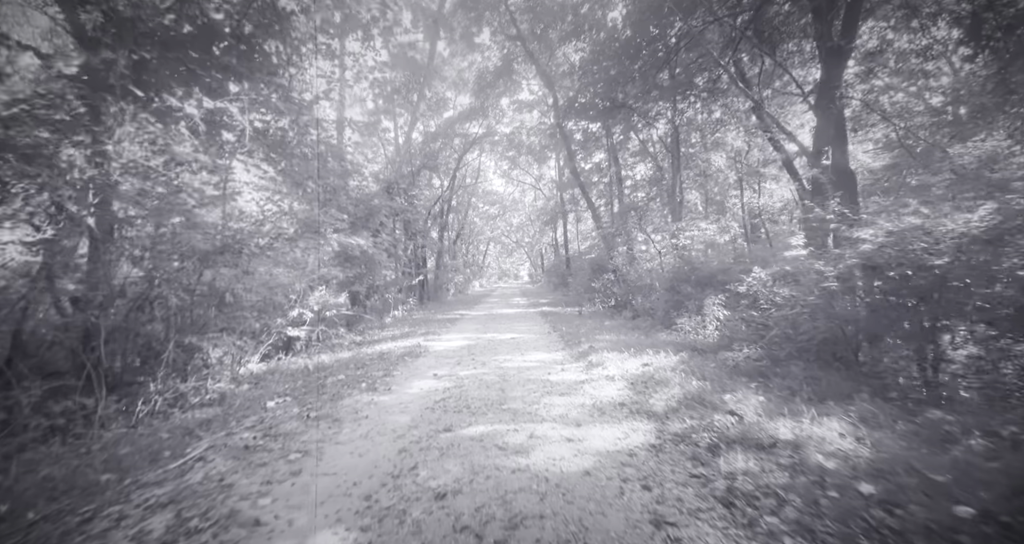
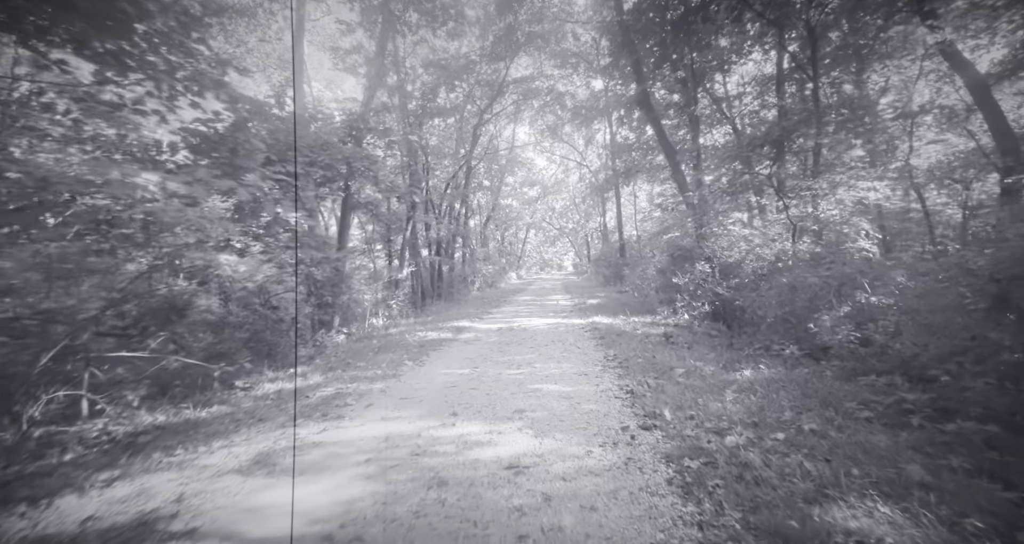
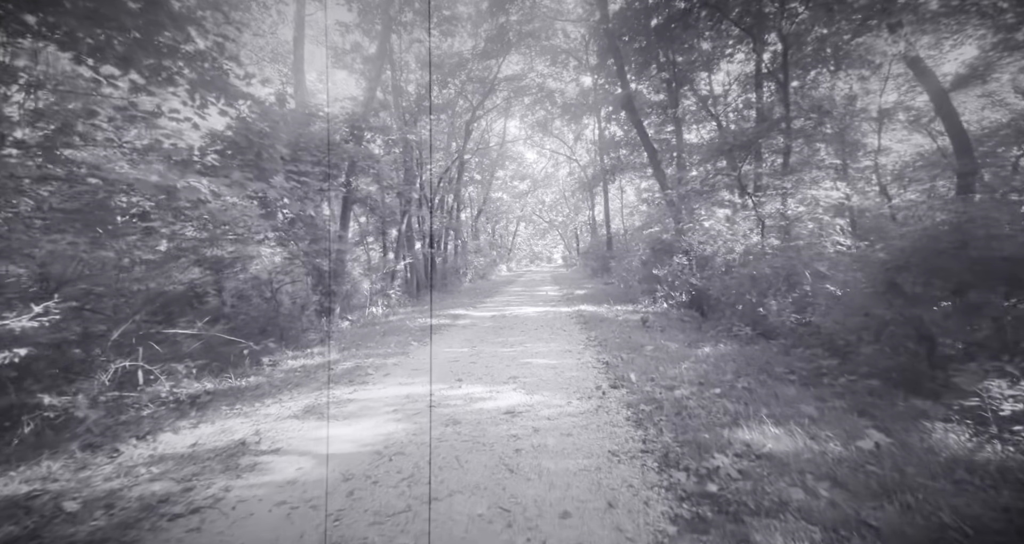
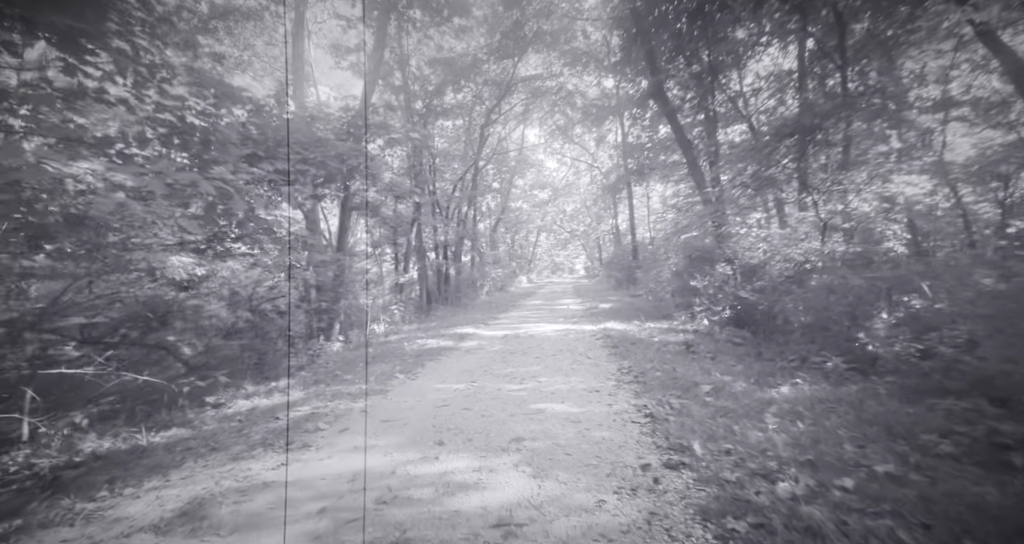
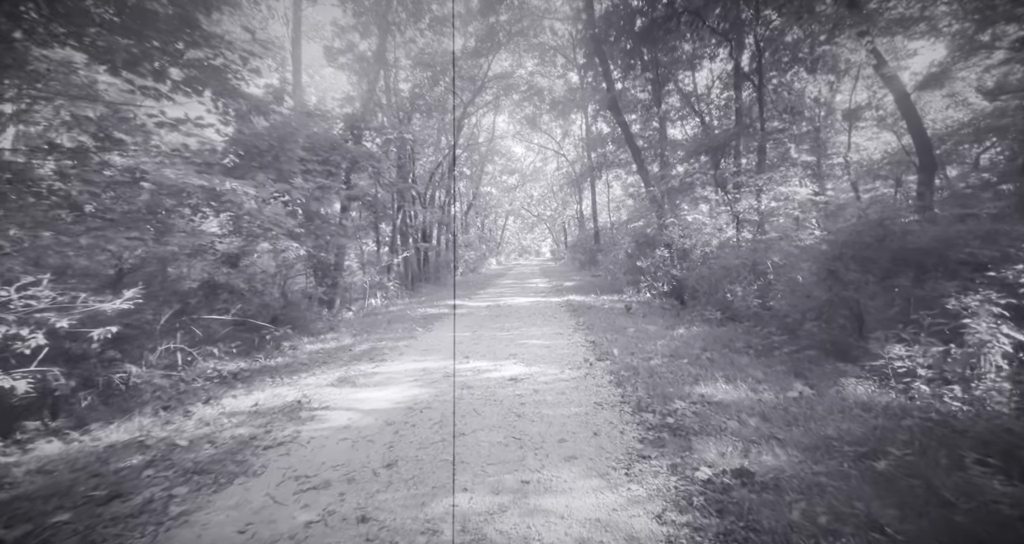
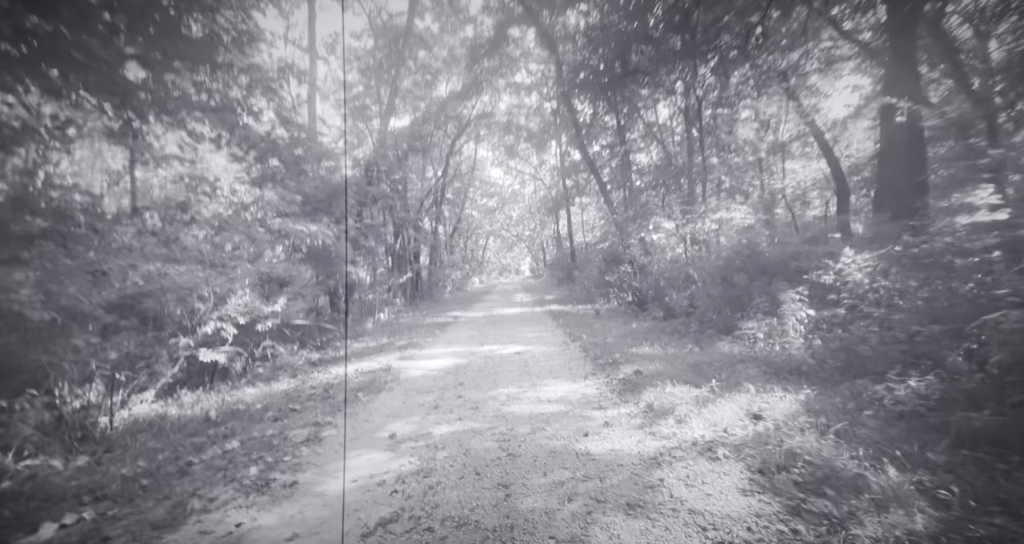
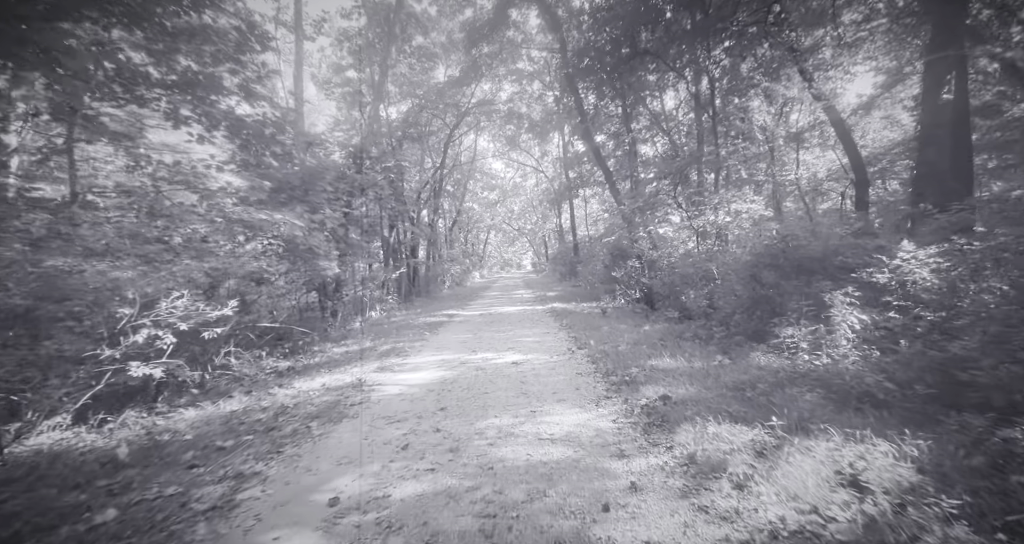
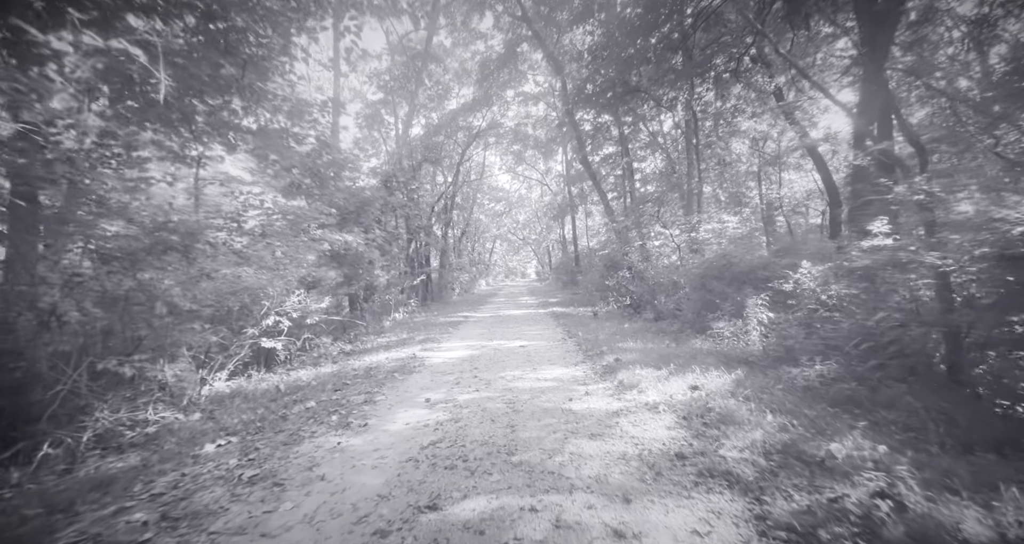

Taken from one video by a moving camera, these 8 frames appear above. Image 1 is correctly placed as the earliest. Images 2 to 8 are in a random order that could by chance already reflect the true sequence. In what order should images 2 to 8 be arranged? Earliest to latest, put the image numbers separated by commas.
8, 6, 7, 5, 3, 2, 4
